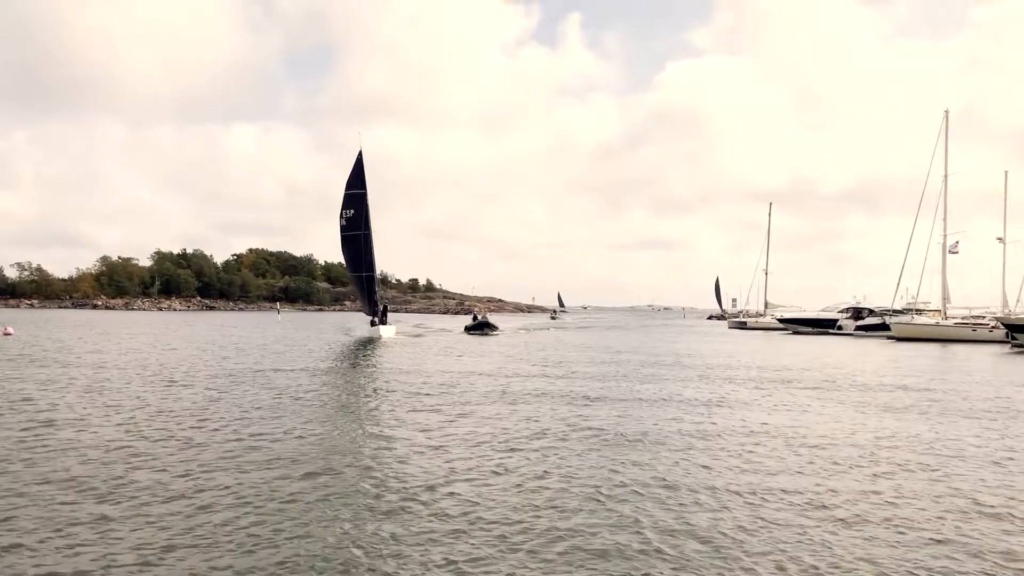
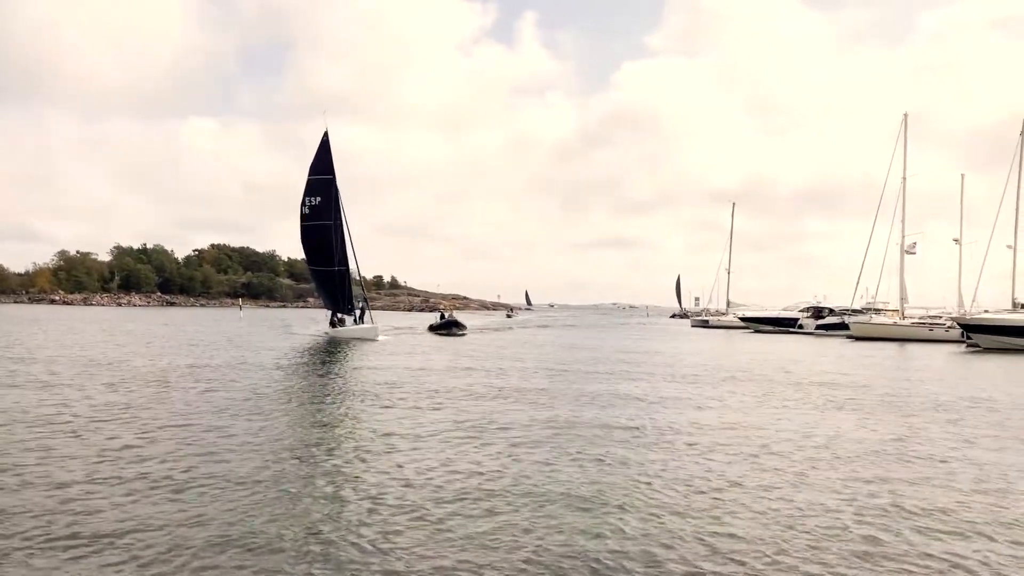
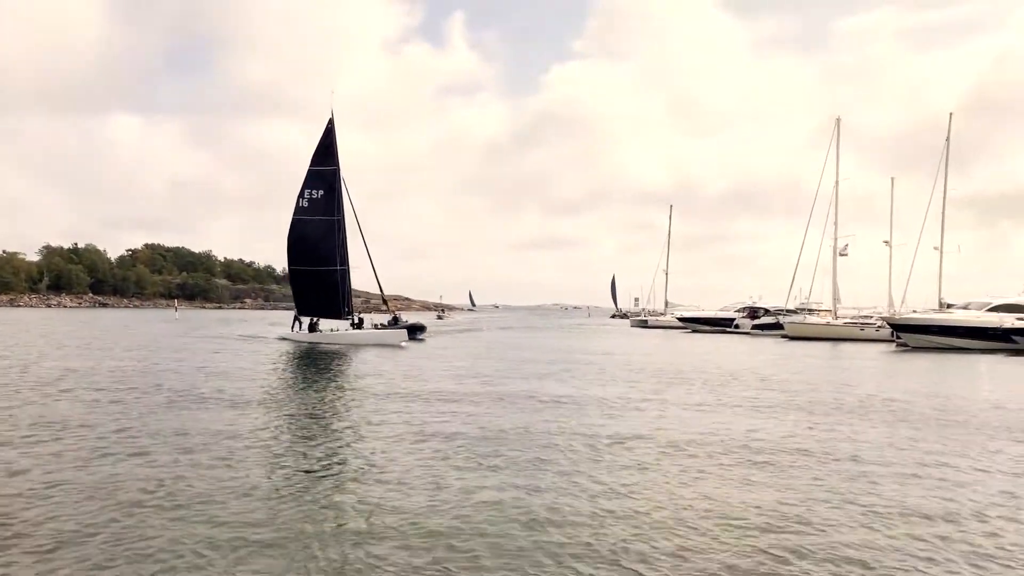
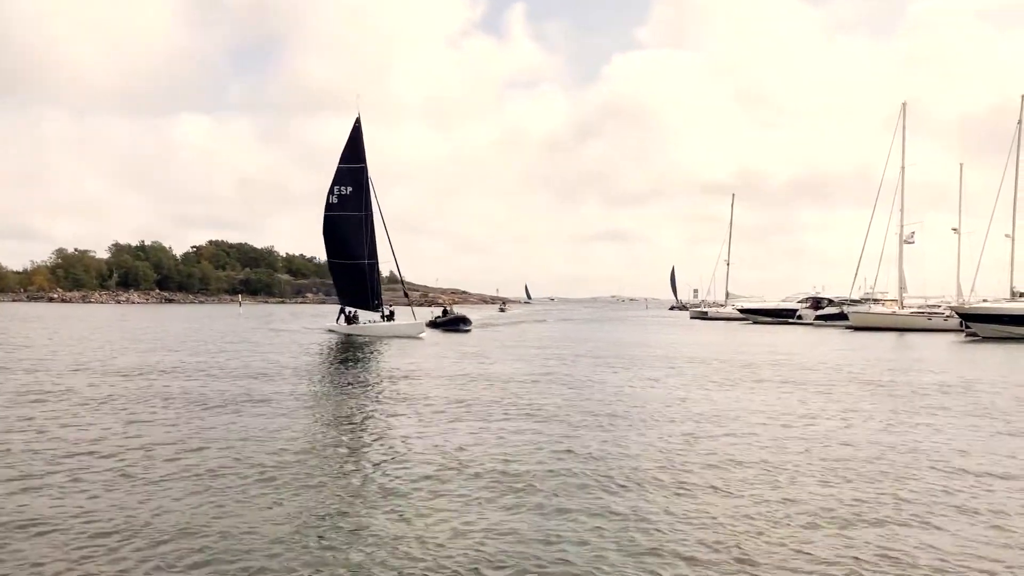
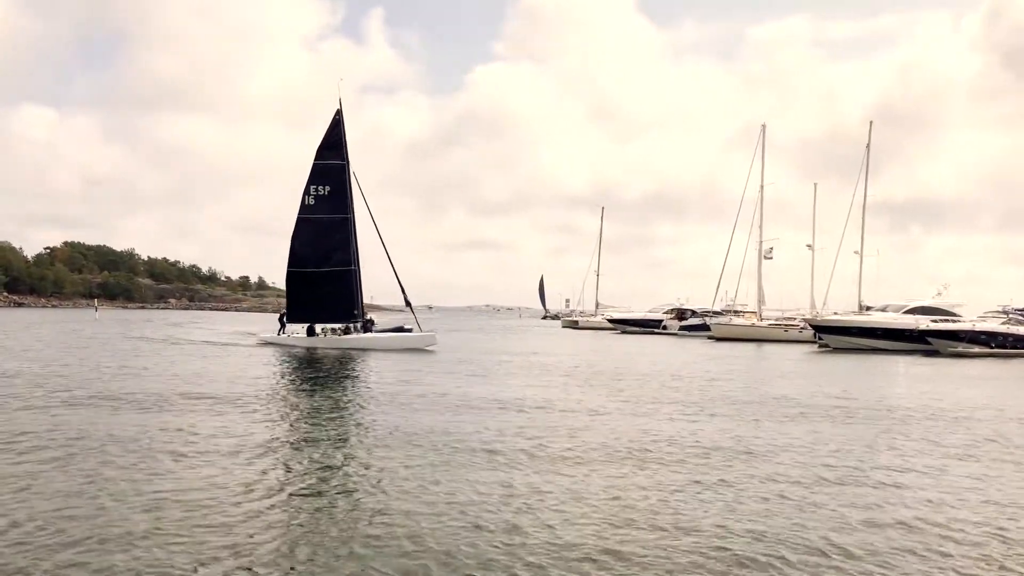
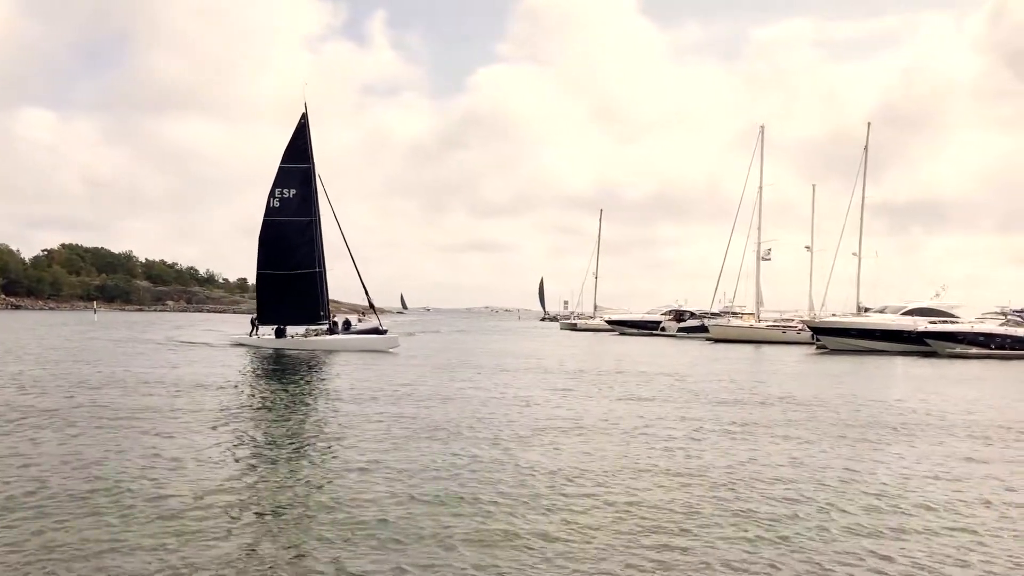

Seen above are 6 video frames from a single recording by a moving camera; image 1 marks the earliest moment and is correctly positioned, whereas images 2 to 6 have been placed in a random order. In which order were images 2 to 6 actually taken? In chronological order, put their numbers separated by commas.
2, 4, 3, 6, 5
